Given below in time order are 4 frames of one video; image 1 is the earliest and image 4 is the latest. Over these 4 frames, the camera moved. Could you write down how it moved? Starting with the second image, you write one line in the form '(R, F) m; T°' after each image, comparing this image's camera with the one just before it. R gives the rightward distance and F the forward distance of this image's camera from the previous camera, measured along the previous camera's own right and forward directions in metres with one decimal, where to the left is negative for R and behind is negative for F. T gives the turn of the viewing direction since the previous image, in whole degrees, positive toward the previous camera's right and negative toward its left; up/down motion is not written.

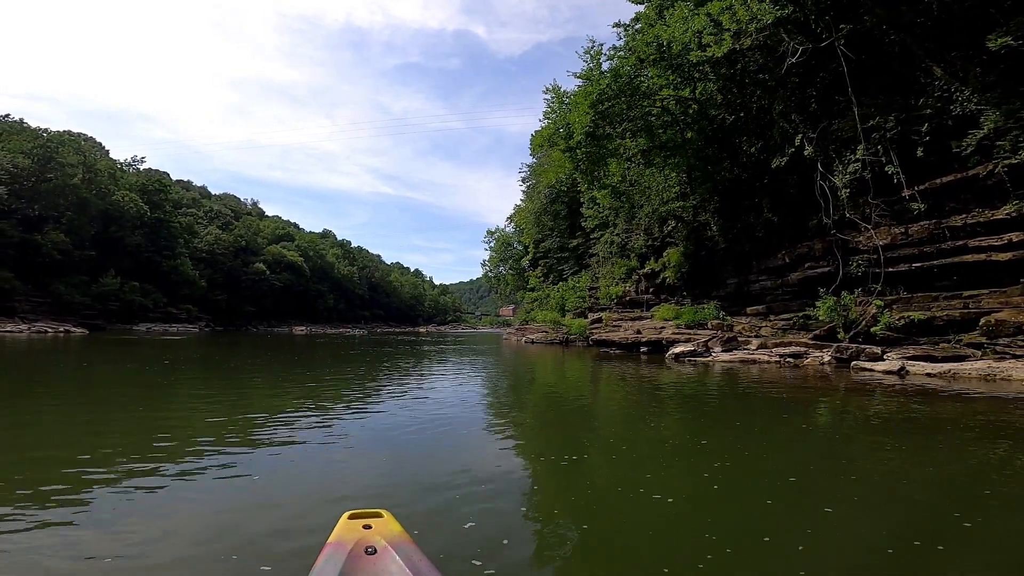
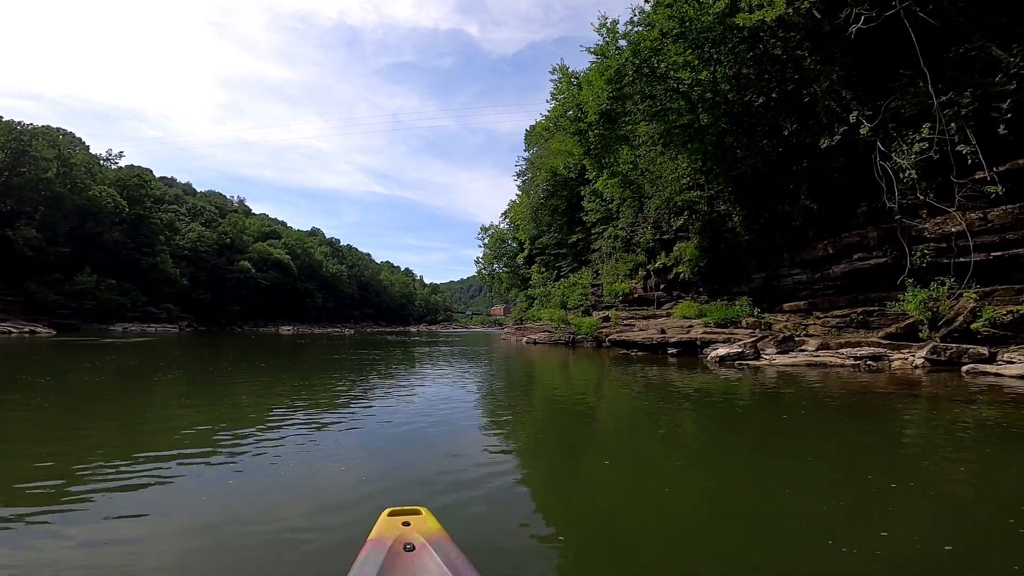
(-0.7, +2.0) m; +1°
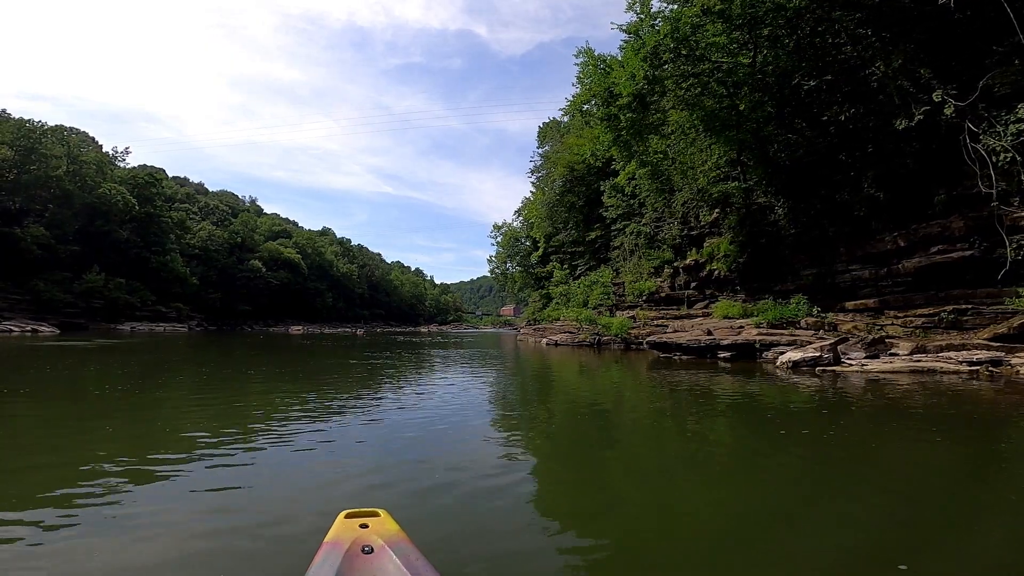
(-0.6, +1.6) m; -1°
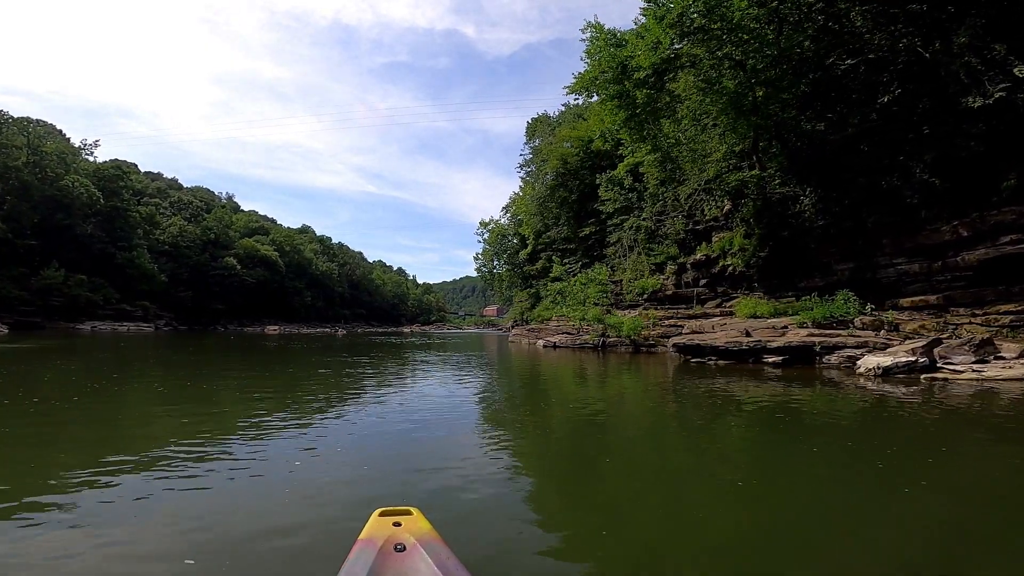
(-0.7, +2.1) m; +2°
